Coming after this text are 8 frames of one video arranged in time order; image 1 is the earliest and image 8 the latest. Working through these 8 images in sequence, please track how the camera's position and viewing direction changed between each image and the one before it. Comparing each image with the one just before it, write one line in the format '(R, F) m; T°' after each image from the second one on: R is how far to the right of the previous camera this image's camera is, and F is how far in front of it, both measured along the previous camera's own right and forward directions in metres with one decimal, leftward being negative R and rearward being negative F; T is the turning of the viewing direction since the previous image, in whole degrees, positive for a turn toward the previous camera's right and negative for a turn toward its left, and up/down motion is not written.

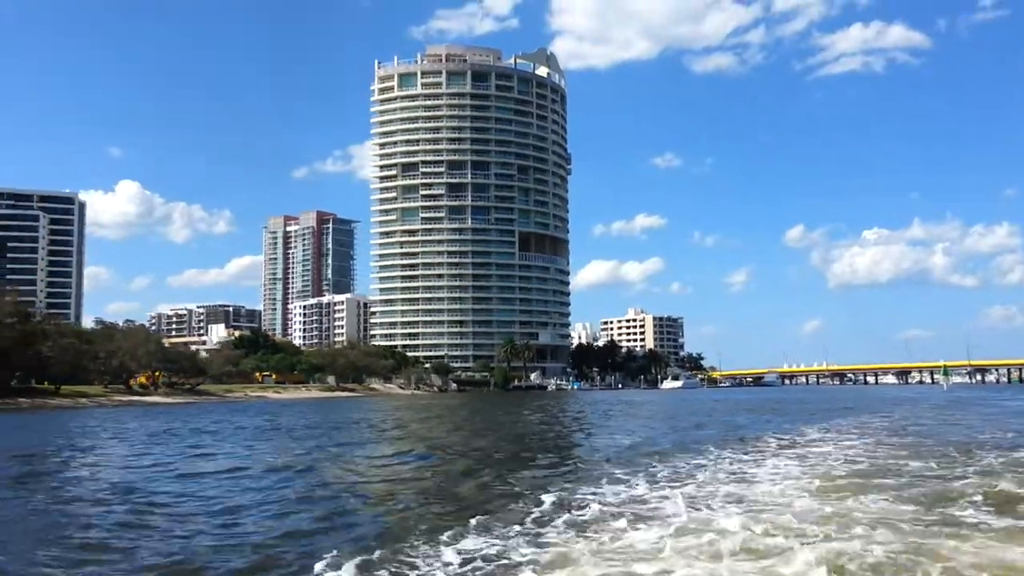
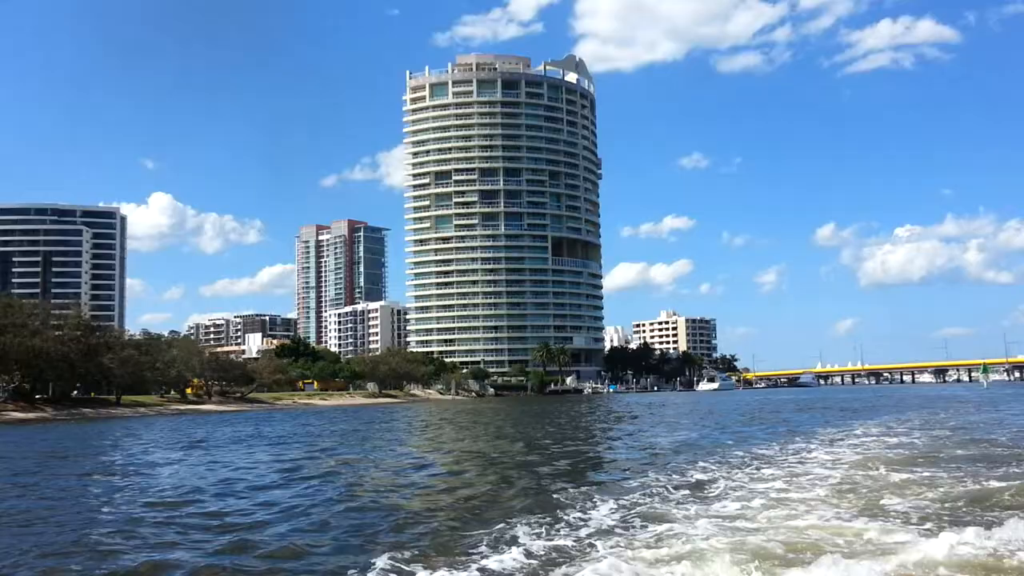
(-0.9, -2.0) m; -2°
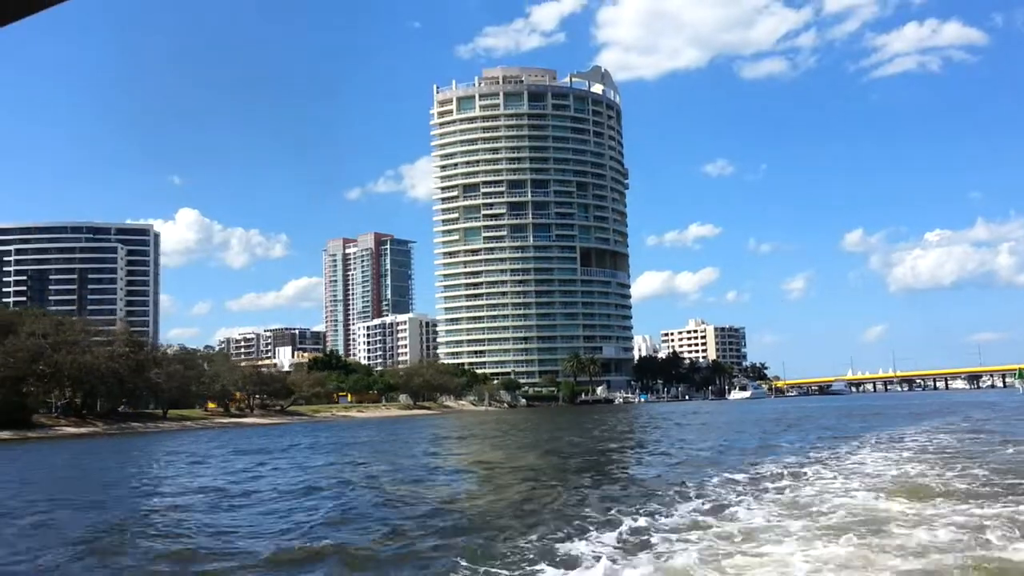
(-0.9, -1.2) m; -2°
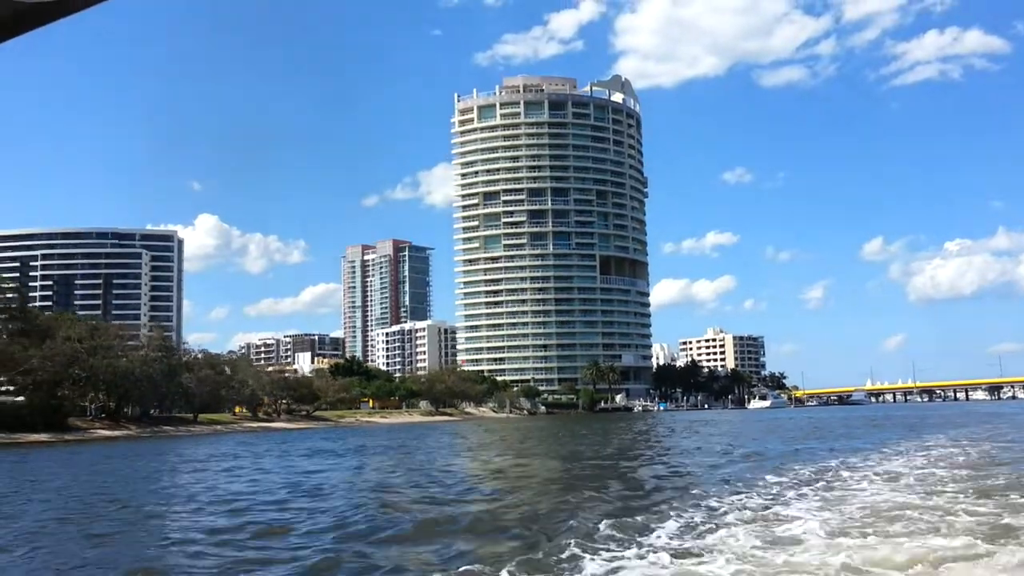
(-0.6, -1.2) m; -1°
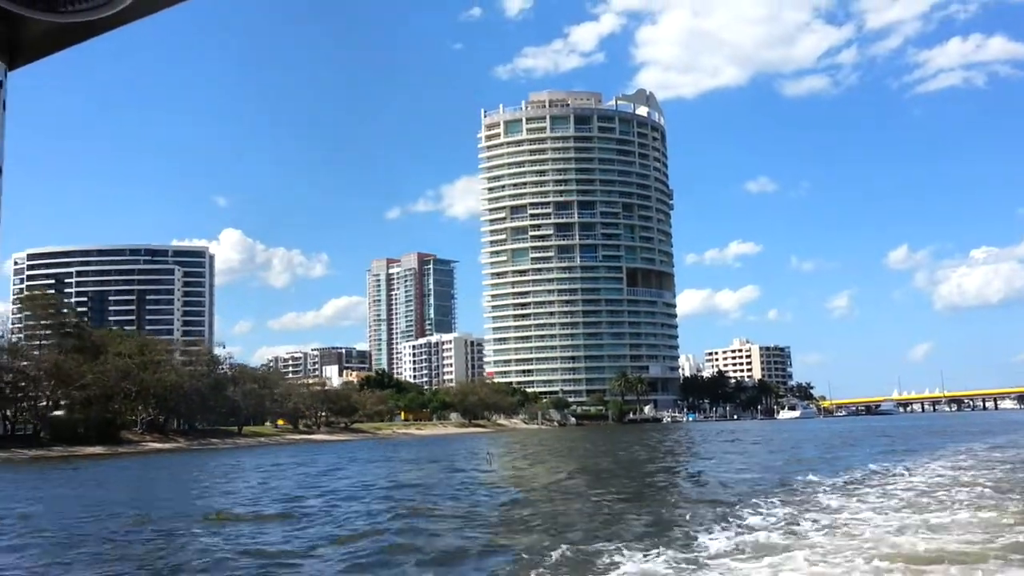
(-1.1, -1.7) m; -1°
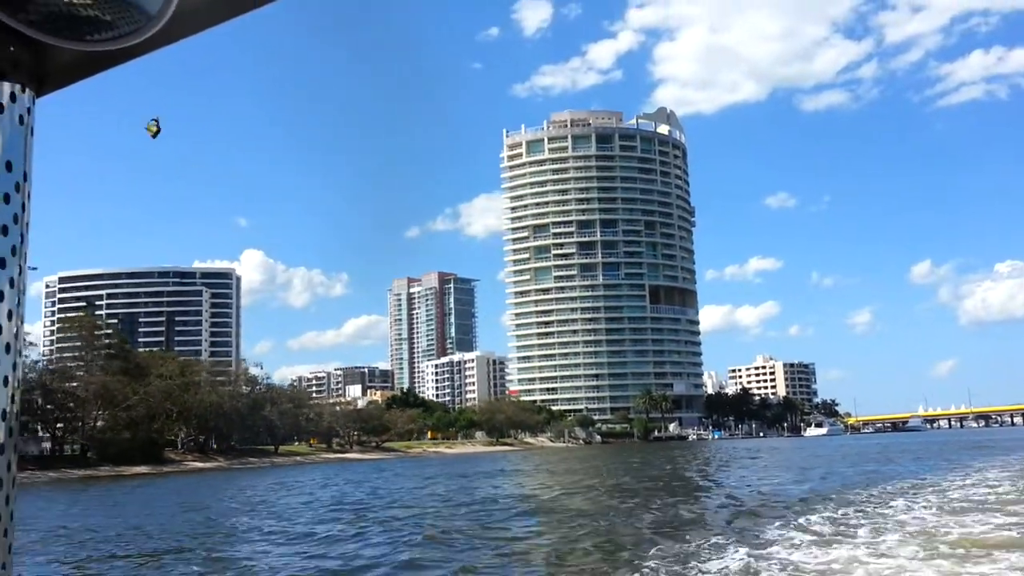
(-0.9, -1.6) m; -1°
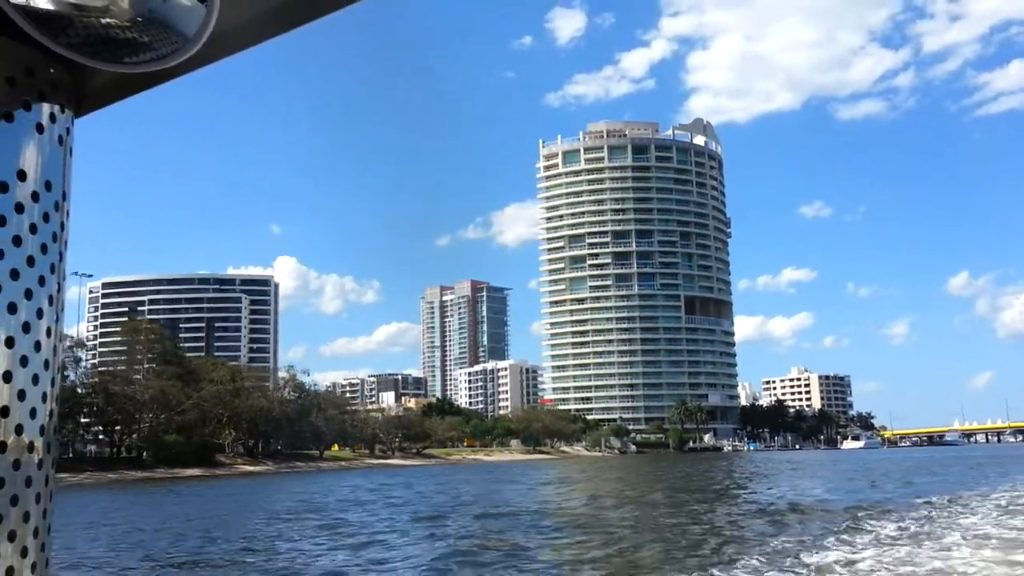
(-1.0, -1.4) m; -2°
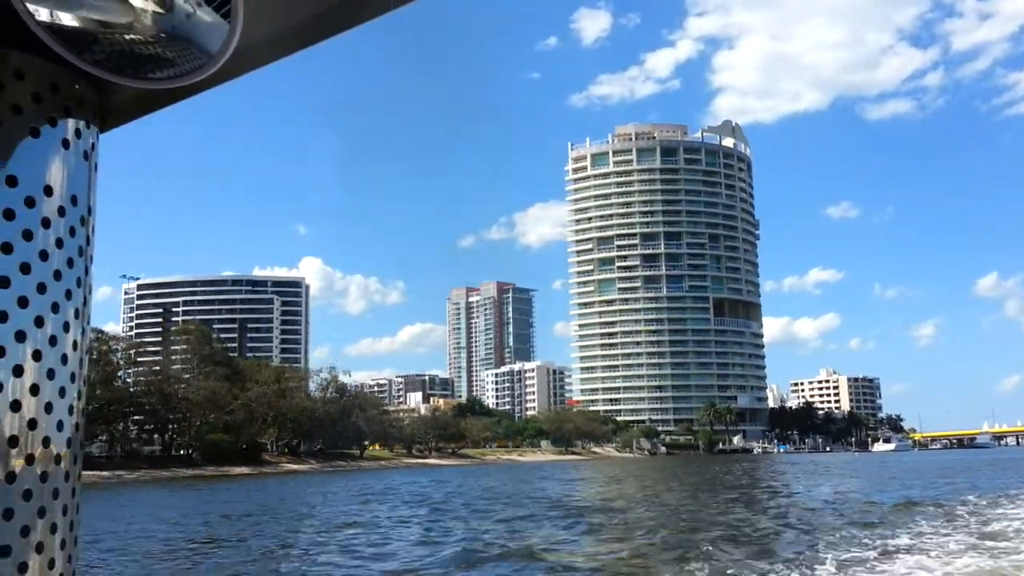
(-1.1, -1.6) m; -1°
